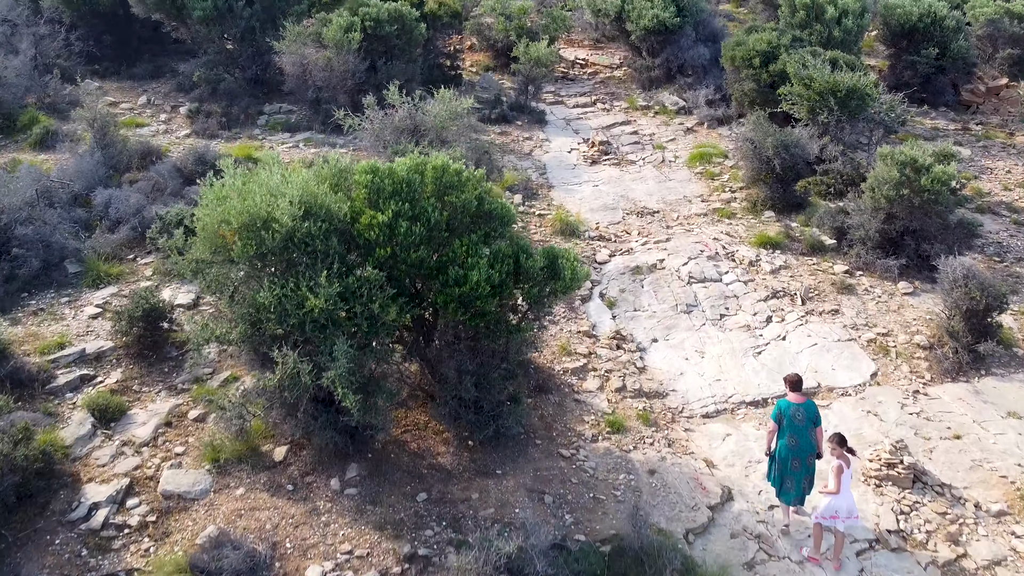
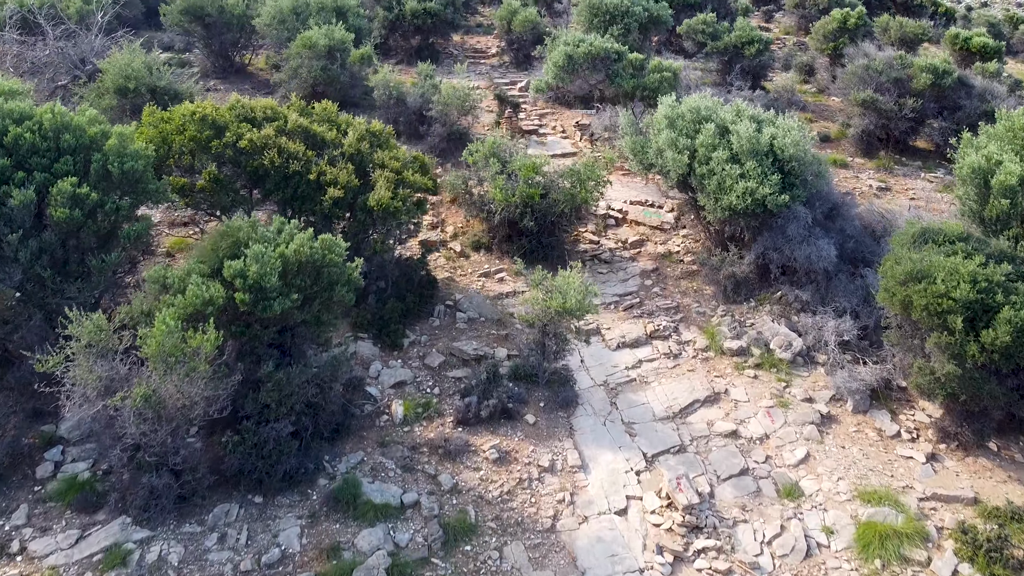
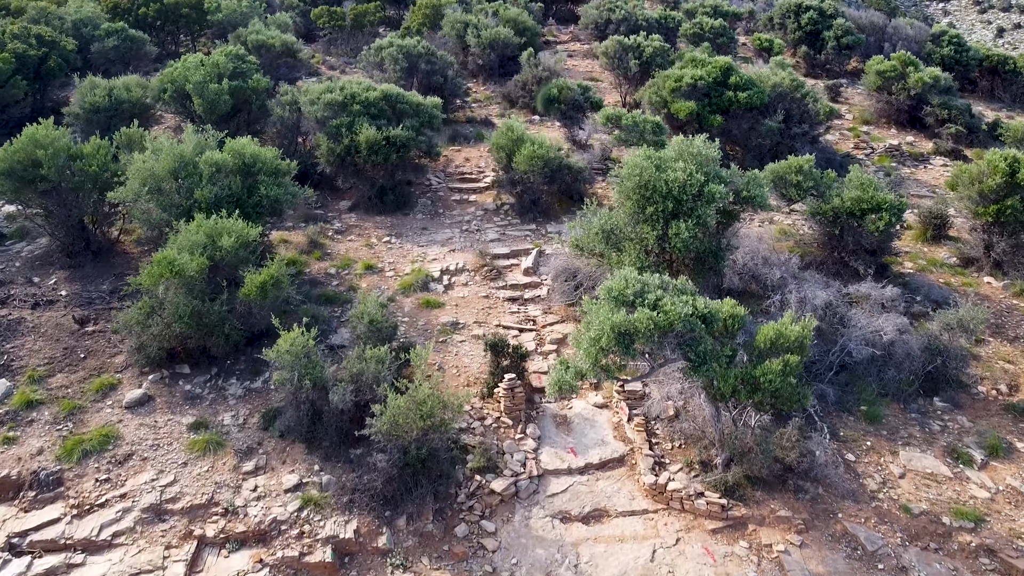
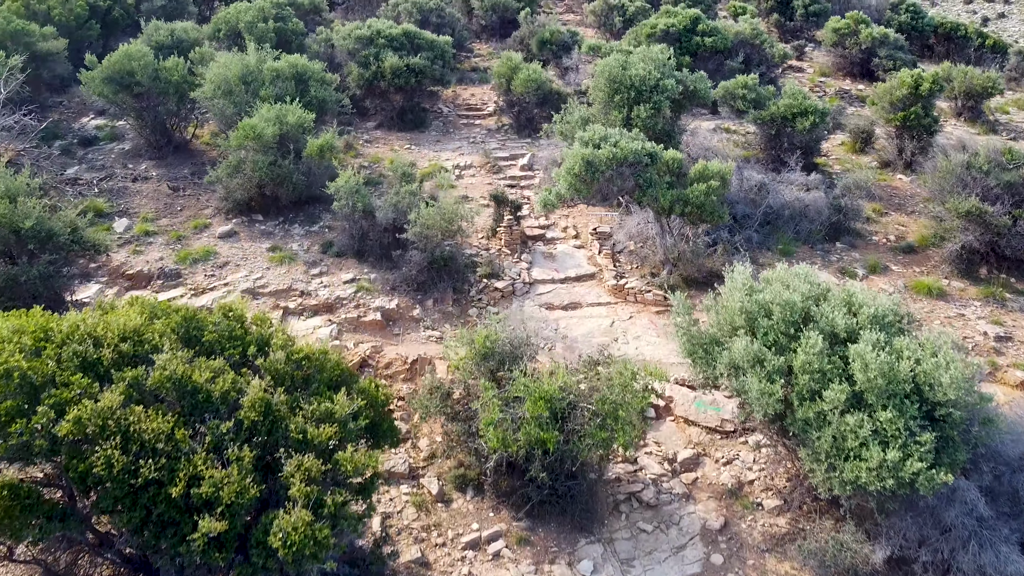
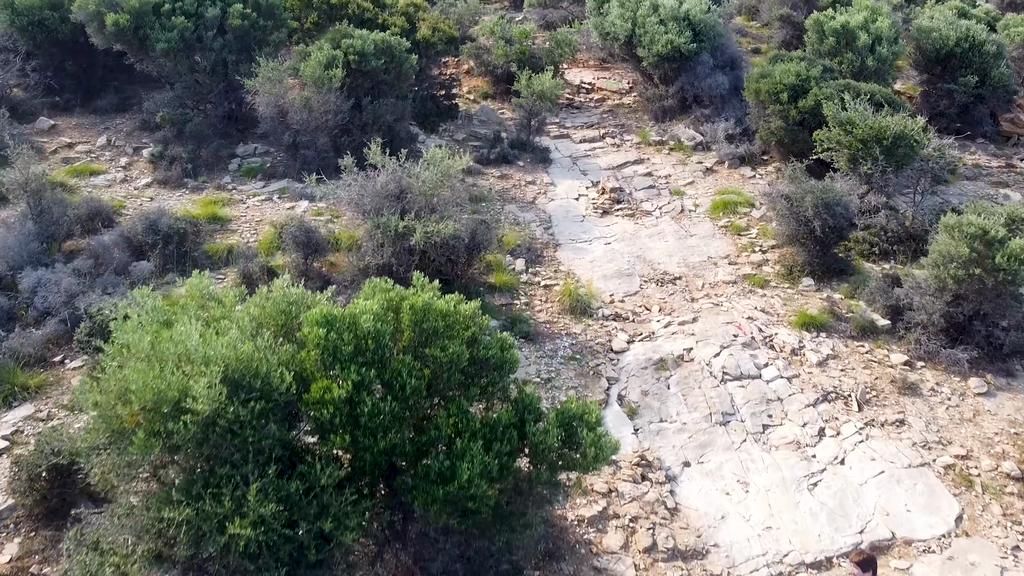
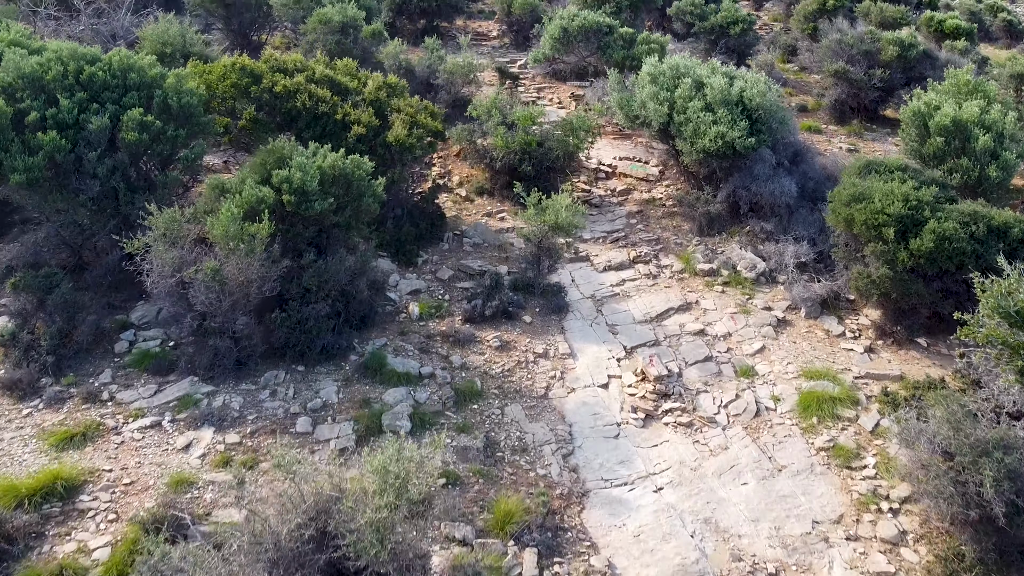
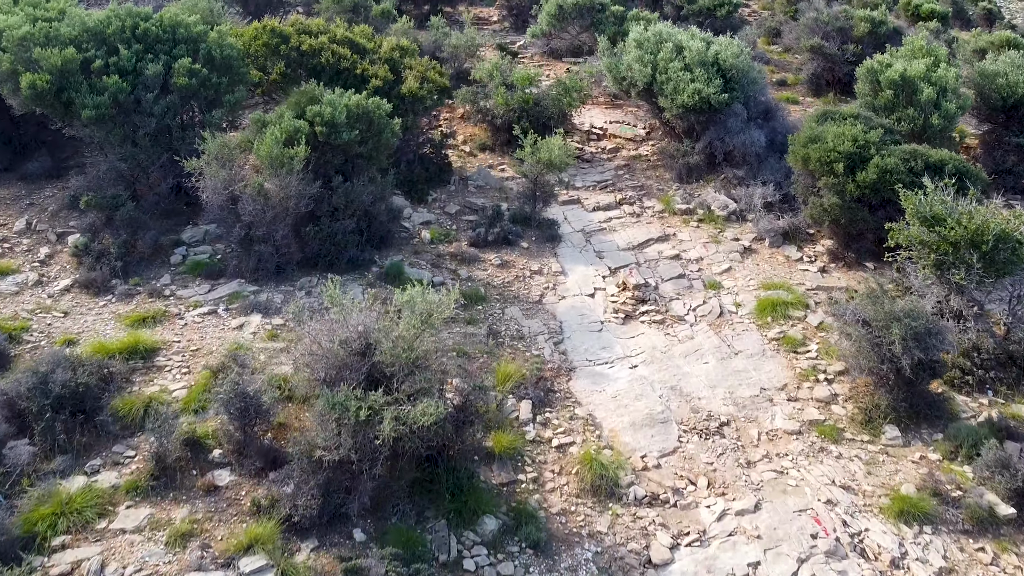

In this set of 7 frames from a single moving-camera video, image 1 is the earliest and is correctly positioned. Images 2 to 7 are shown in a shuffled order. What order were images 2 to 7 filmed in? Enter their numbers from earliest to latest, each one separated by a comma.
5, 7, 6, 2, 4, 3
